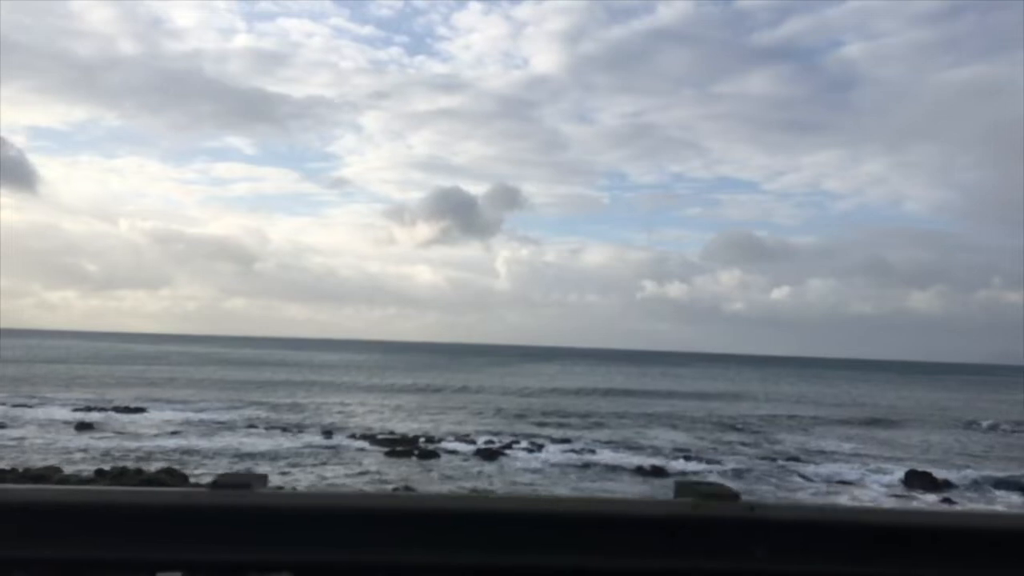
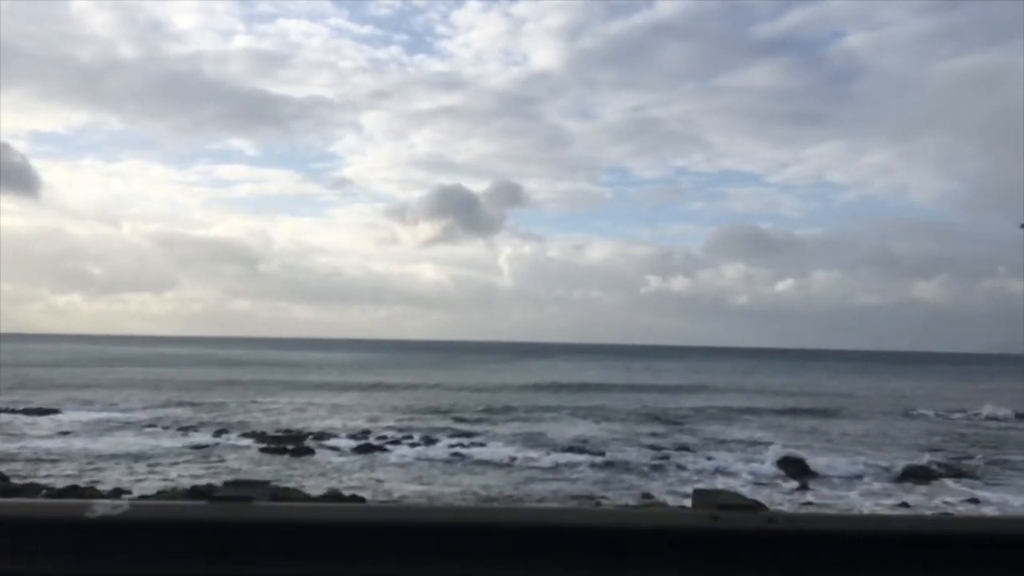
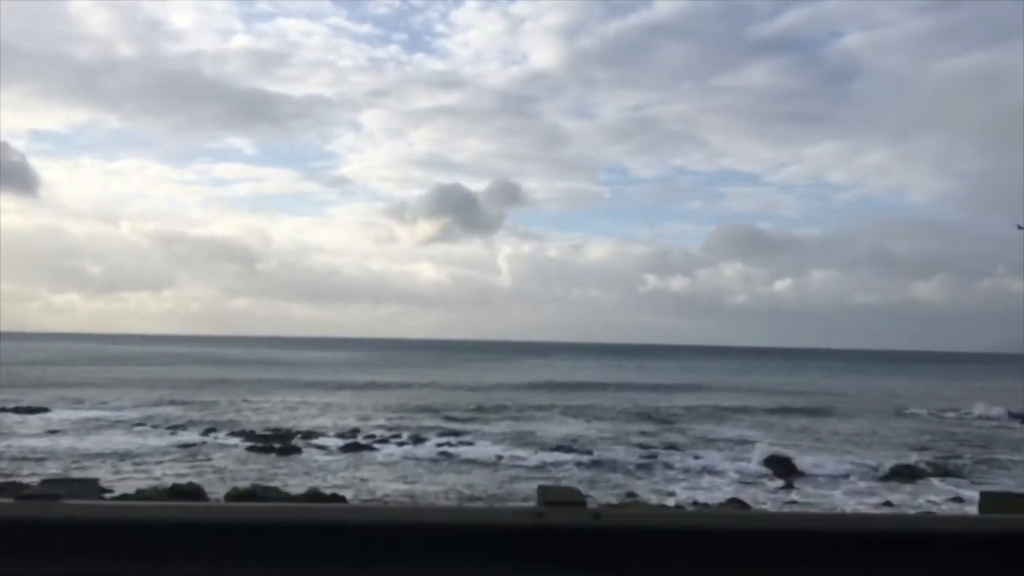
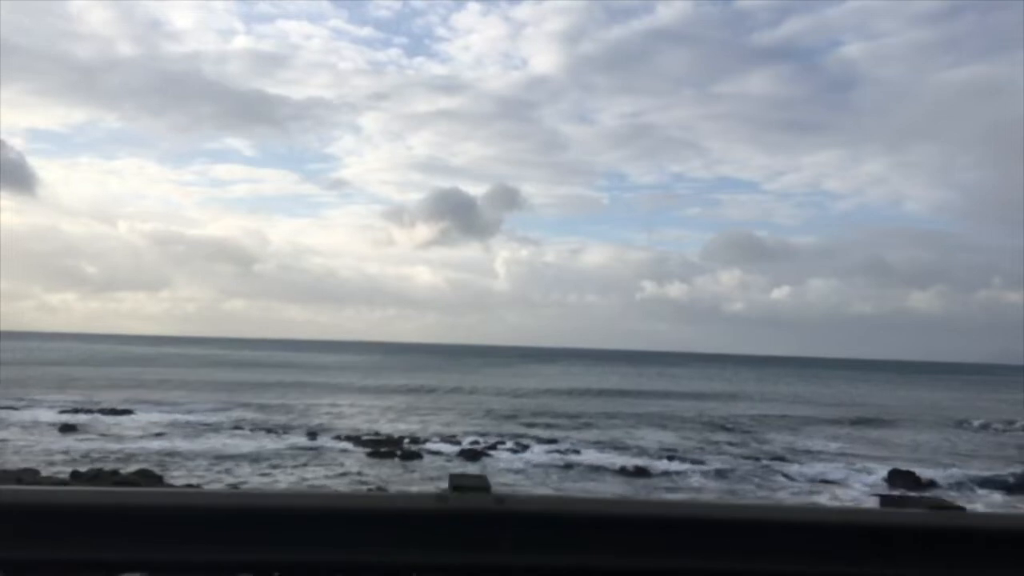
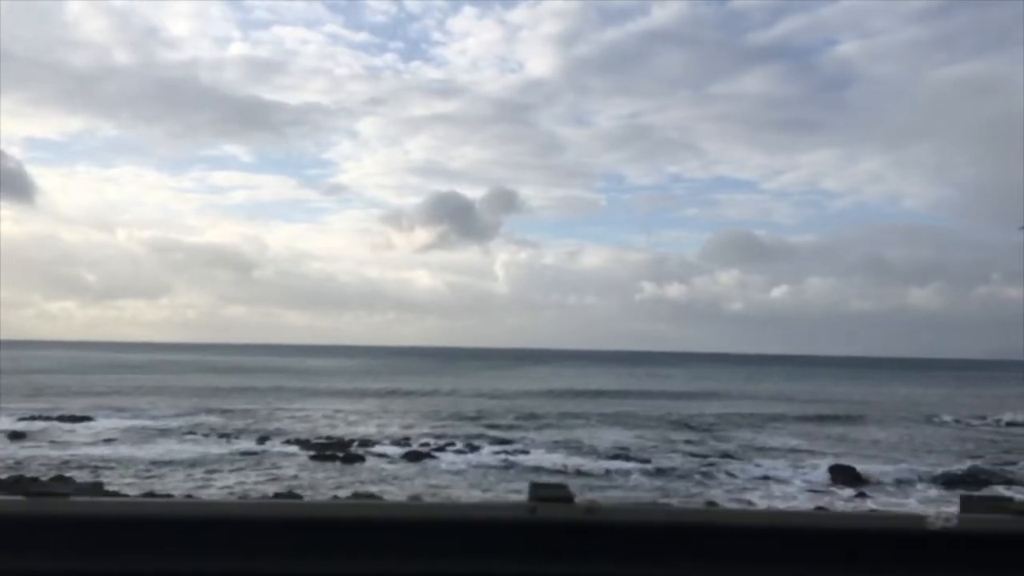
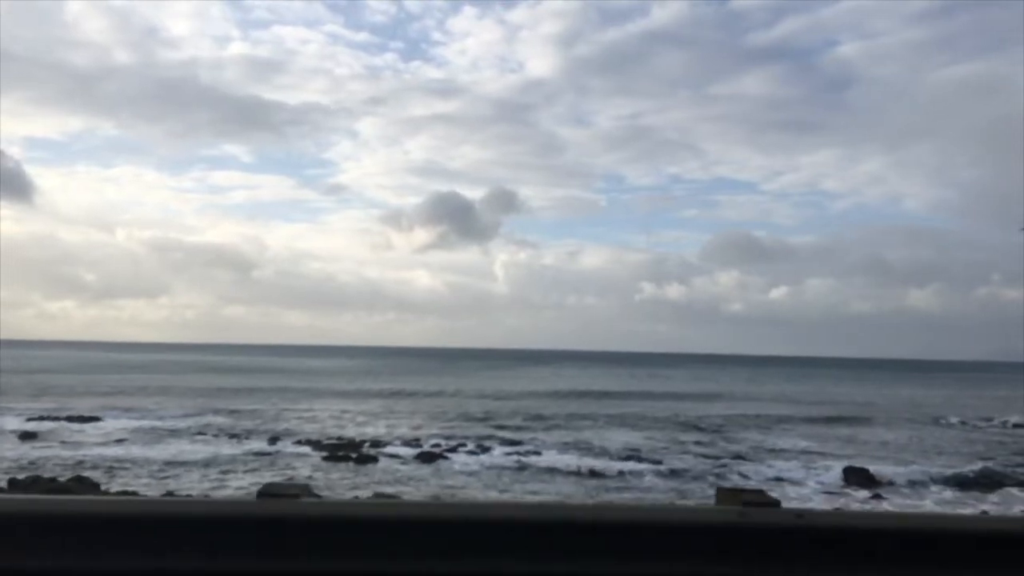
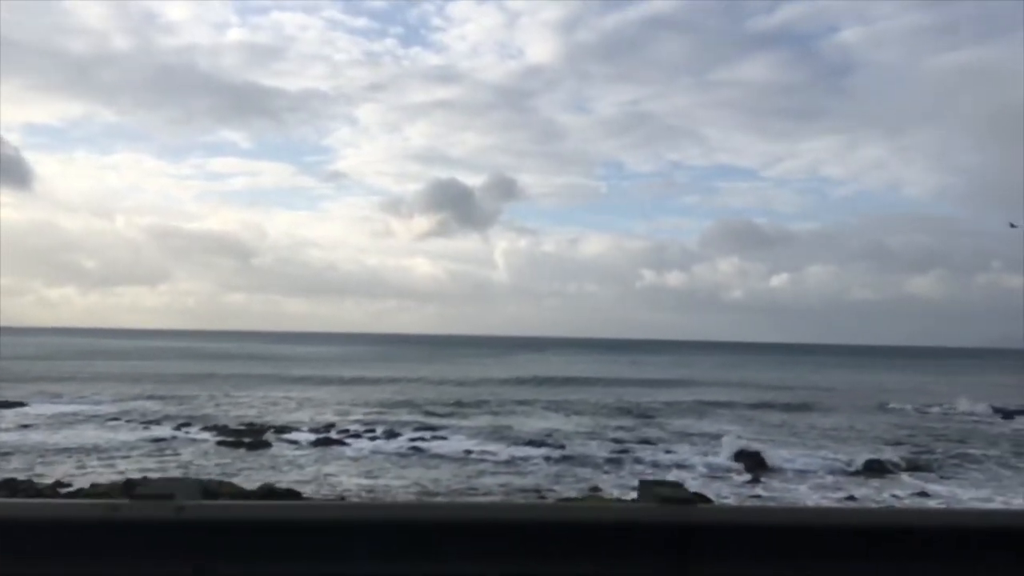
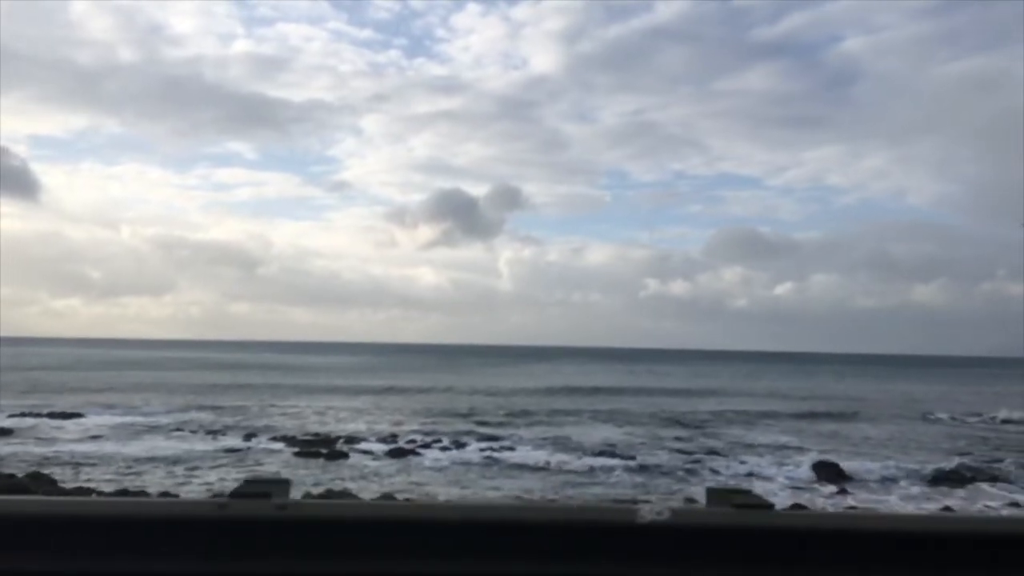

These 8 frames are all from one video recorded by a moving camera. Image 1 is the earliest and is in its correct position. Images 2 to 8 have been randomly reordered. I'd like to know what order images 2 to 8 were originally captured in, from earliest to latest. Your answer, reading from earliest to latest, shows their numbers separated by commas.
4, 6, 5, 8, 2, 3, 7
